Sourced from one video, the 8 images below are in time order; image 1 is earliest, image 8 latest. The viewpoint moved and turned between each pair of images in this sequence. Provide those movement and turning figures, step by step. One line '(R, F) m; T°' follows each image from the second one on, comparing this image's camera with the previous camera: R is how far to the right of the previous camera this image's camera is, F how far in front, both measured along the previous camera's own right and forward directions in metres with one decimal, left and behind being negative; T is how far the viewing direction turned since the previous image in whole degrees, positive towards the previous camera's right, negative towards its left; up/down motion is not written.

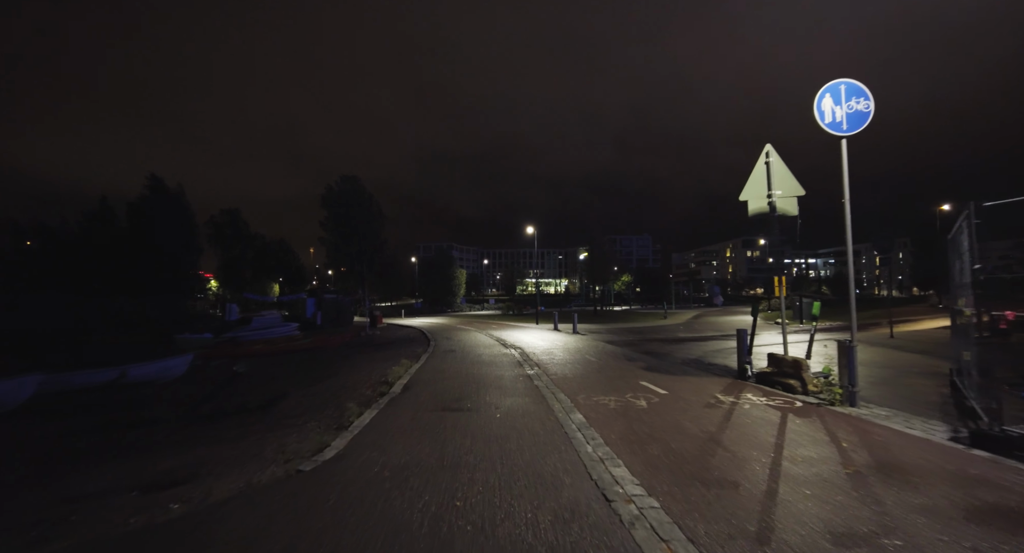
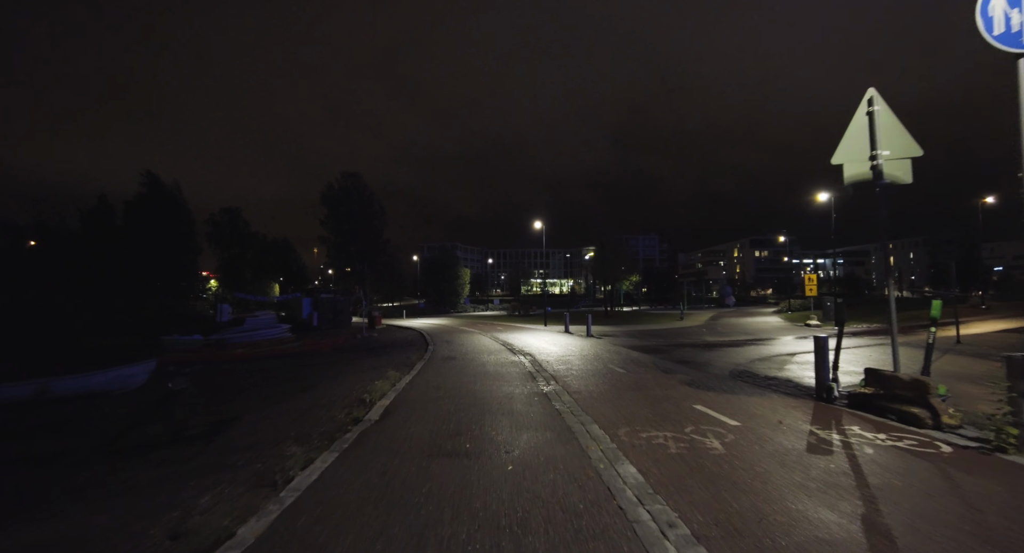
(-0.2, +2.4) m; 0°
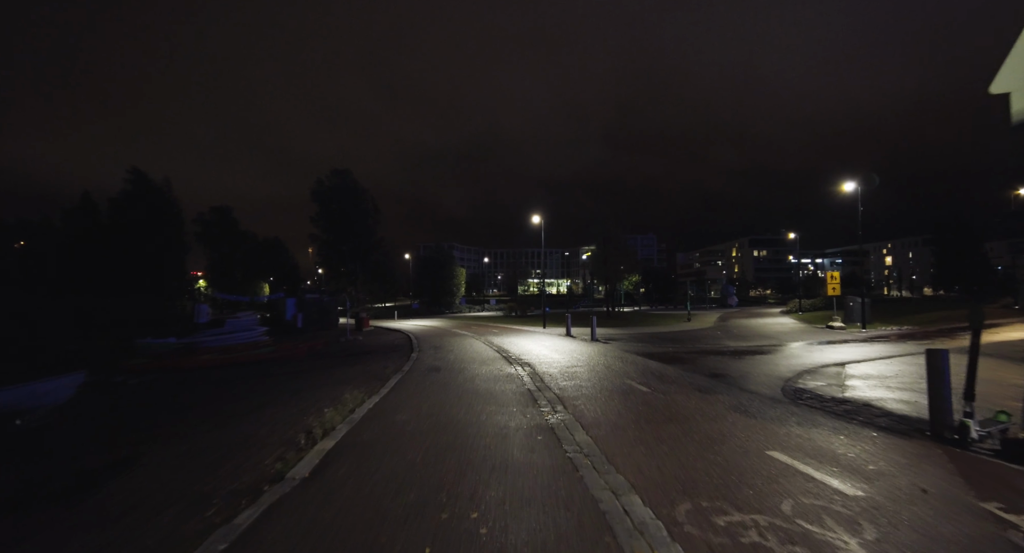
(0.0, +2.5) m; 0°
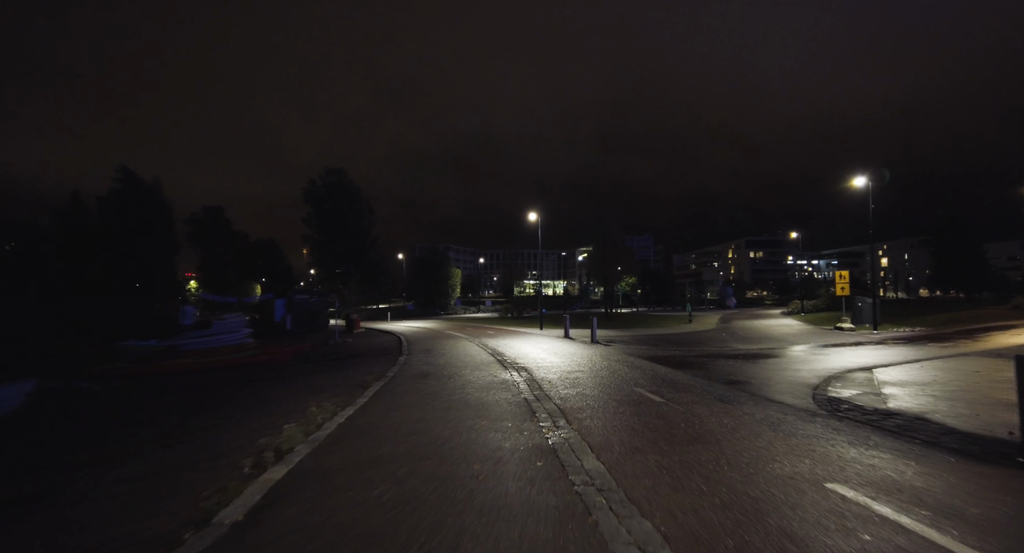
(0.0, +1.2) m; 0°
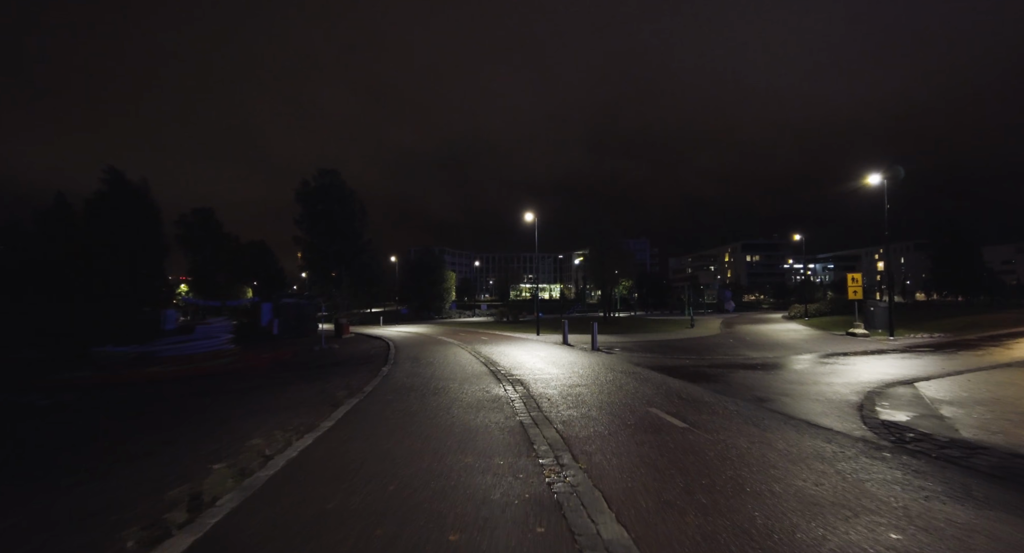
(0.0, +1.4) m; +1°
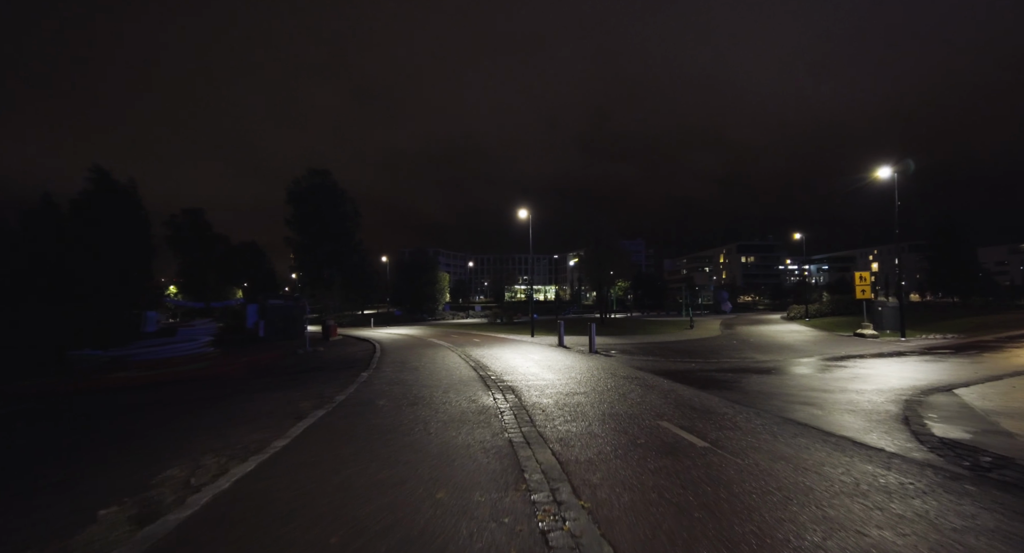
(+0.1, +1.2) m; +1°
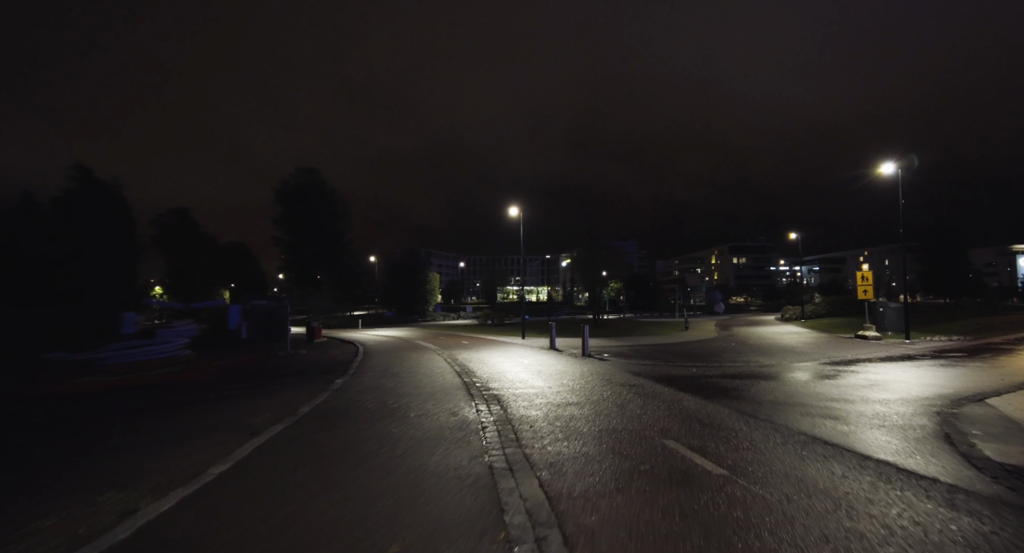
(+0.2, +1.0) m; +1°
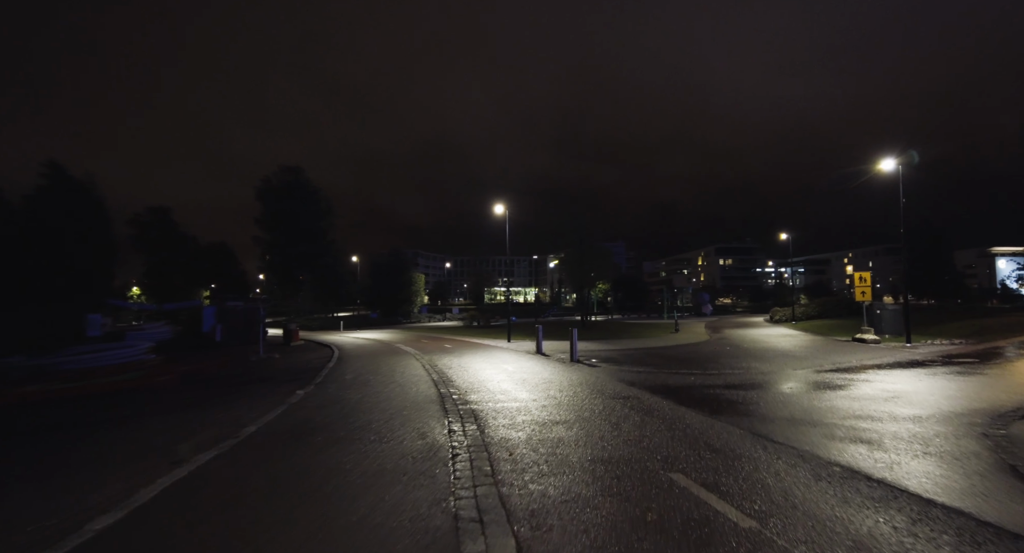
(+0.2, +1.2) m; +1°
